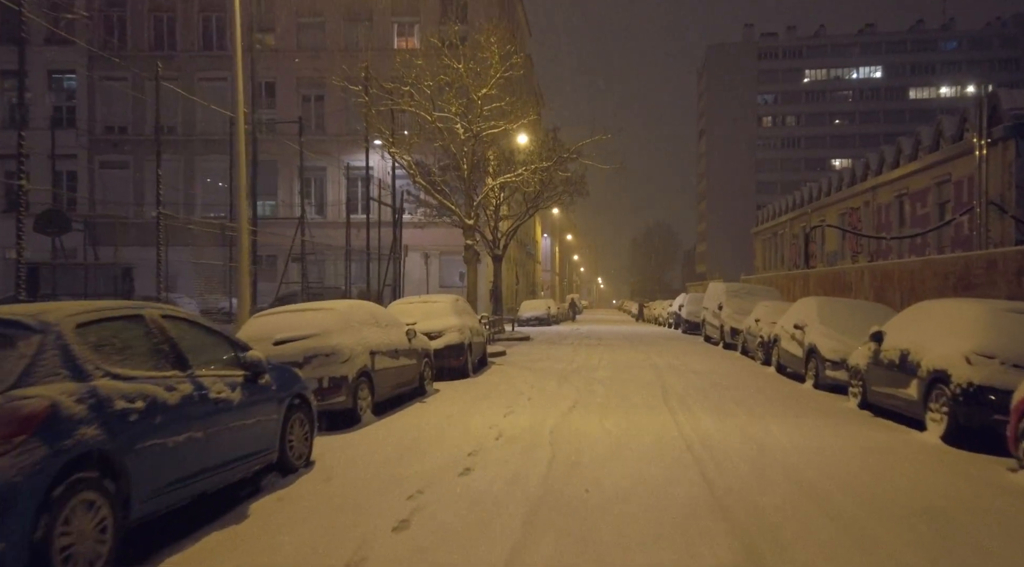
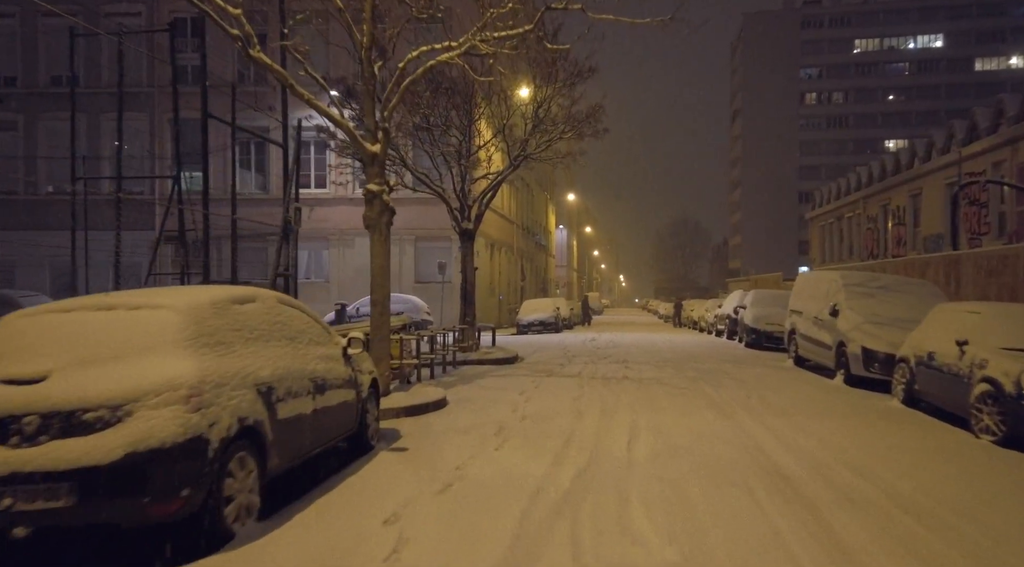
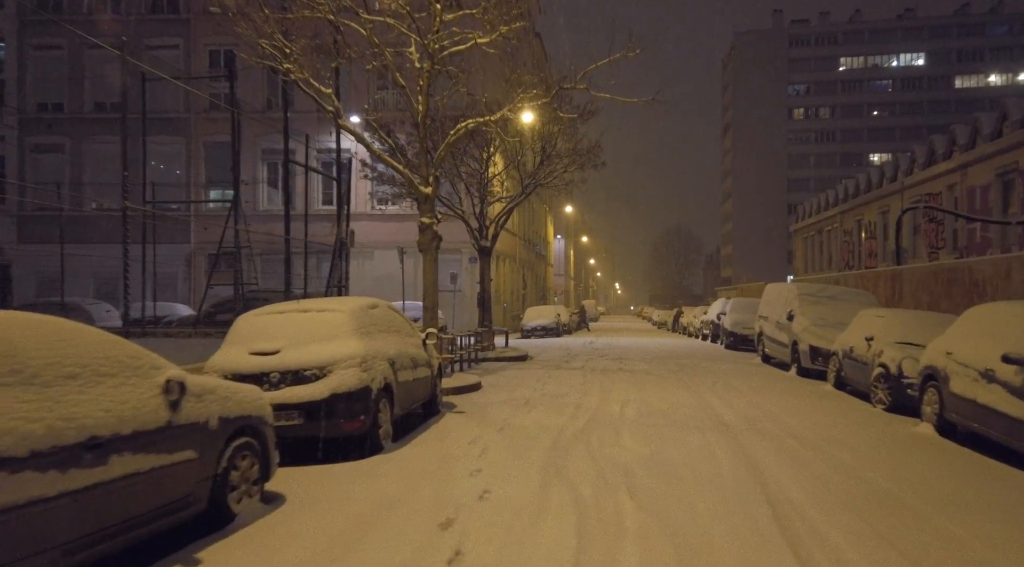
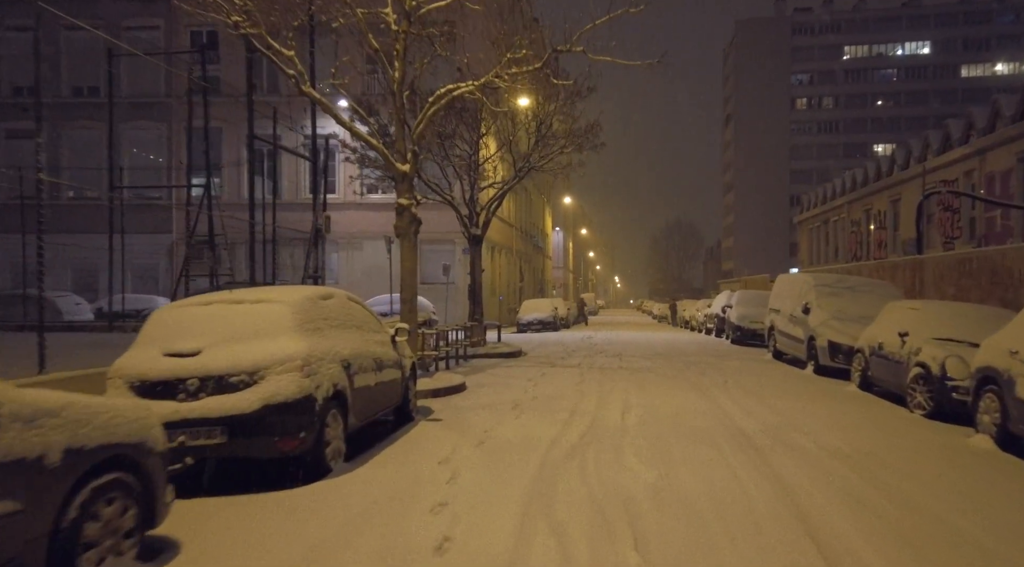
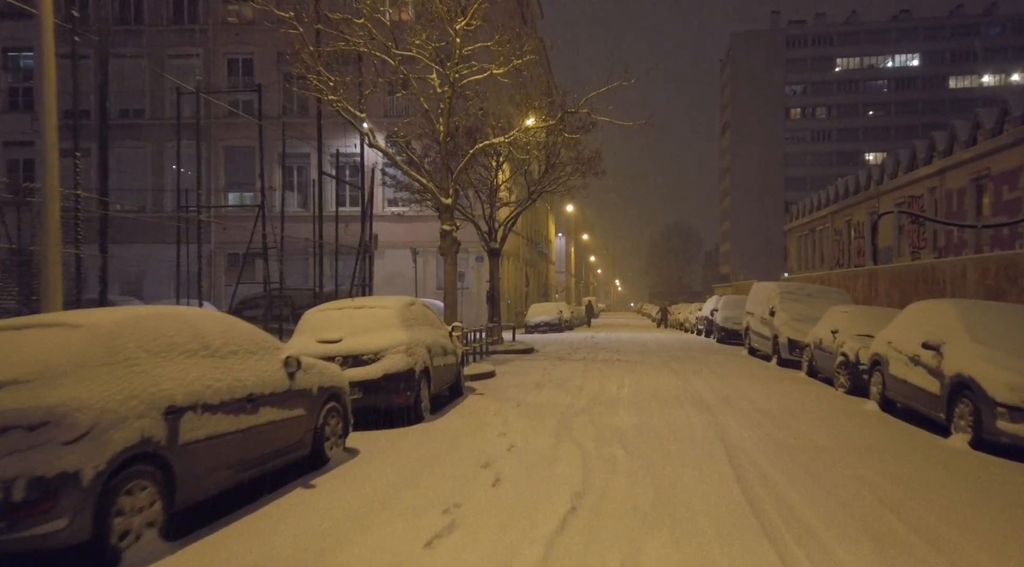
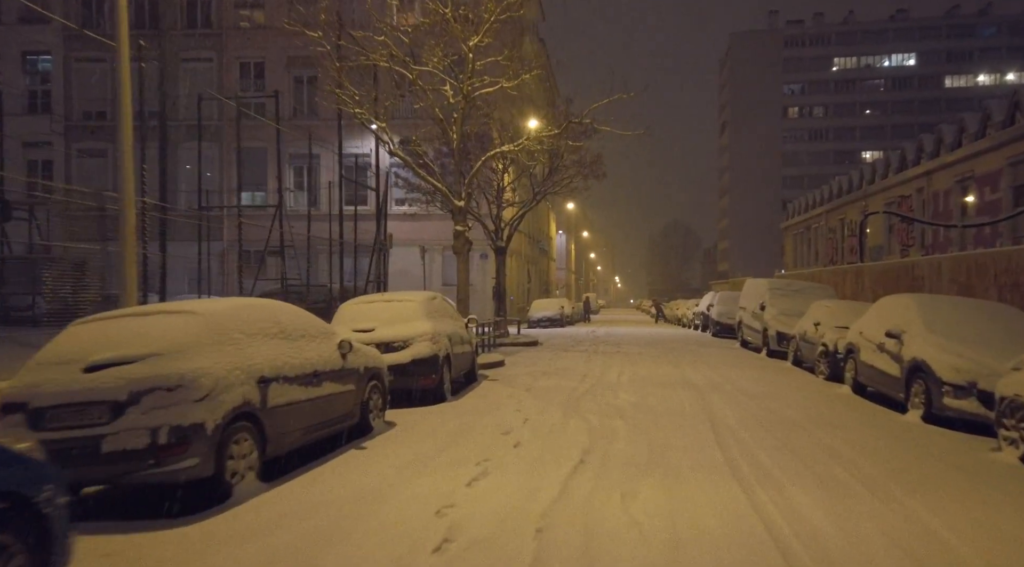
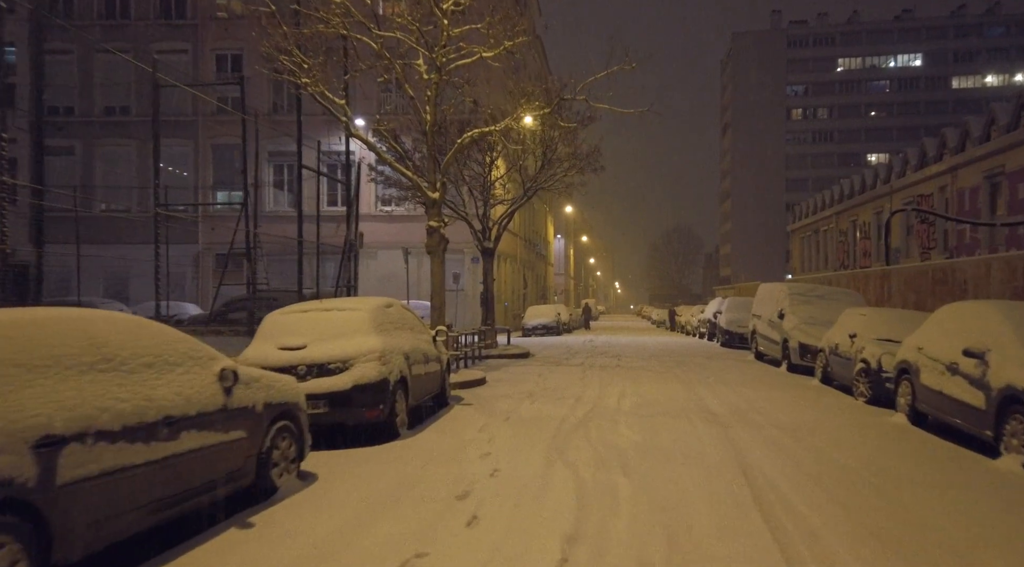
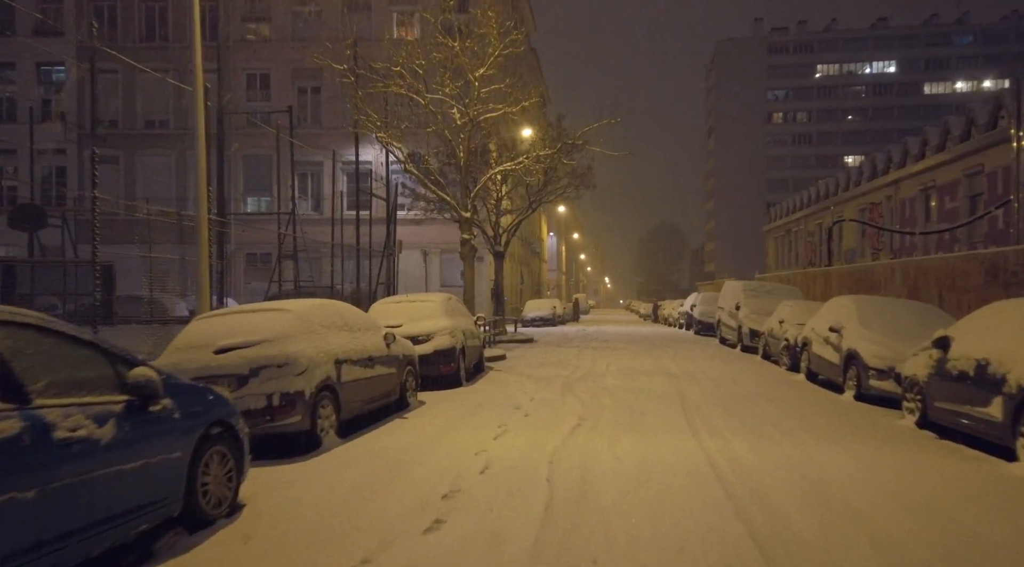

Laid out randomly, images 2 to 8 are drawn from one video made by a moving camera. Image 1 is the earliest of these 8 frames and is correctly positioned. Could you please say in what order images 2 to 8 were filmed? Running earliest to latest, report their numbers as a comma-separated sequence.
8, 6, 5, 7, 3, 4, 2
